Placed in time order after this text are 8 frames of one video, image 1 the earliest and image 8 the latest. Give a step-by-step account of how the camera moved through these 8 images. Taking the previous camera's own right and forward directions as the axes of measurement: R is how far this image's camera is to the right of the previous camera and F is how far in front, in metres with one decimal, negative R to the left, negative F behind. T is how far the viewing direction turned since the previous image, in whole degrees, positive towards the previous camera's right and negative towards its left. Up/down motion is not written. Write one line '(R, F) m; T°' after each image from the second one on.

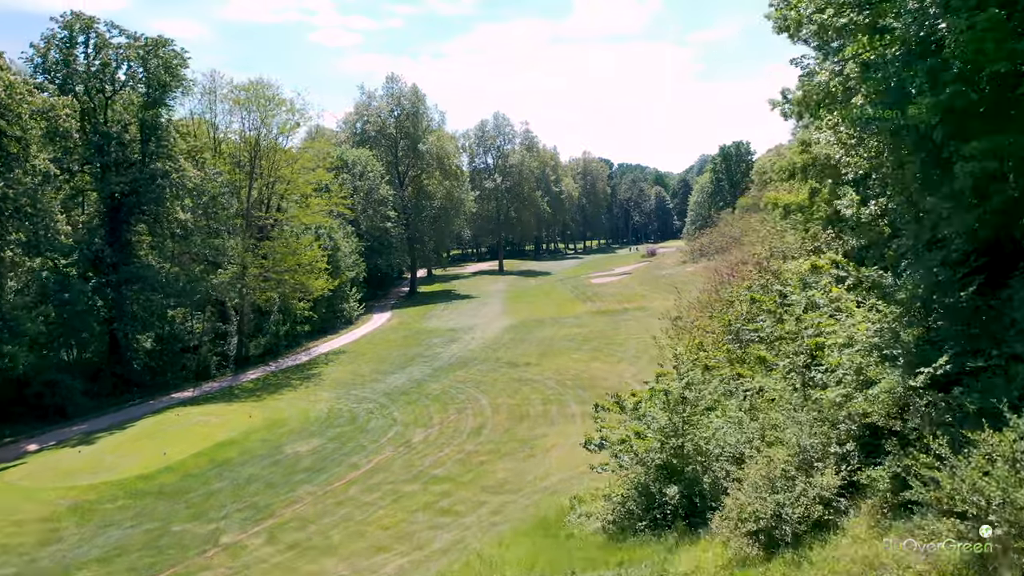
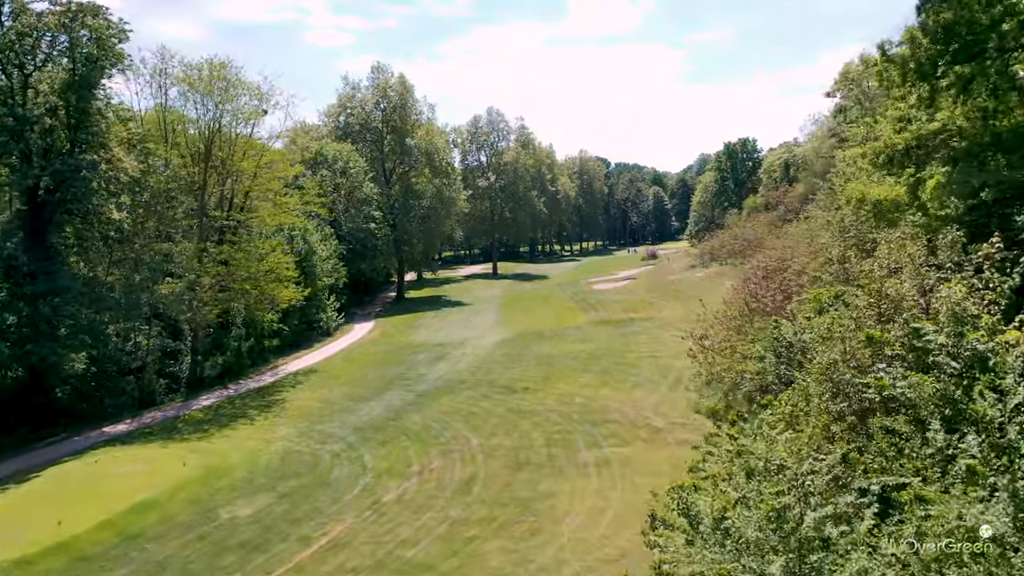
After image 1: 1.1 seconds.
(-0.1, +3.6) m; 0°
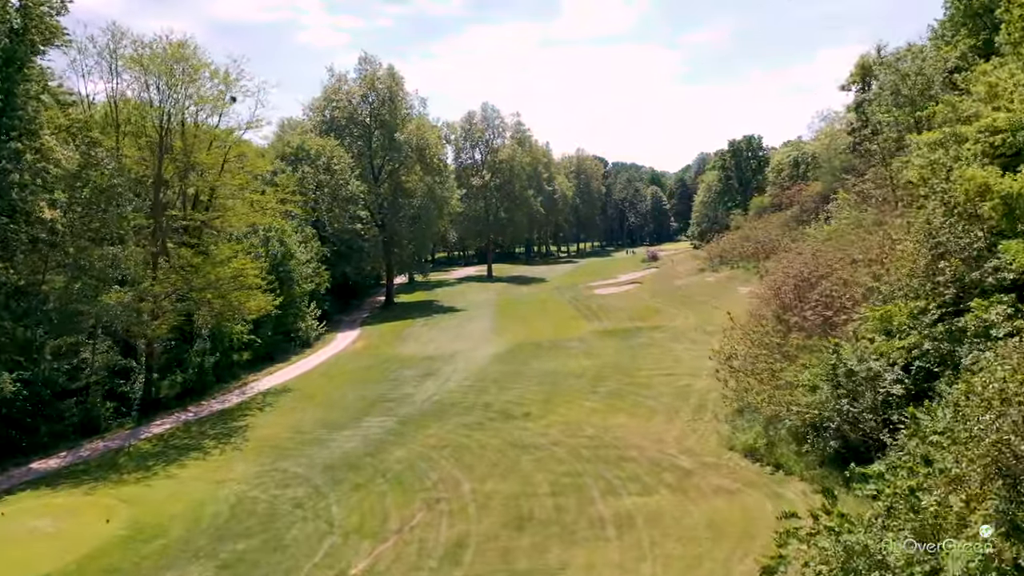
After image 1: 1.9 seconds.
(-0.1, +2.8) m; 0°
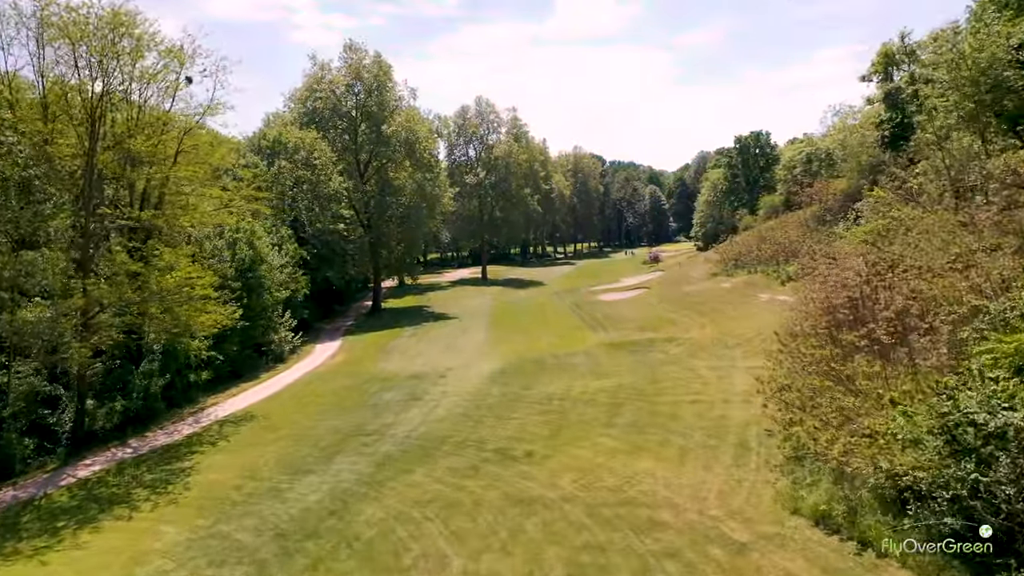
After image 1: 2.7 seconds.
(-0.1, +3.2) m; 0°
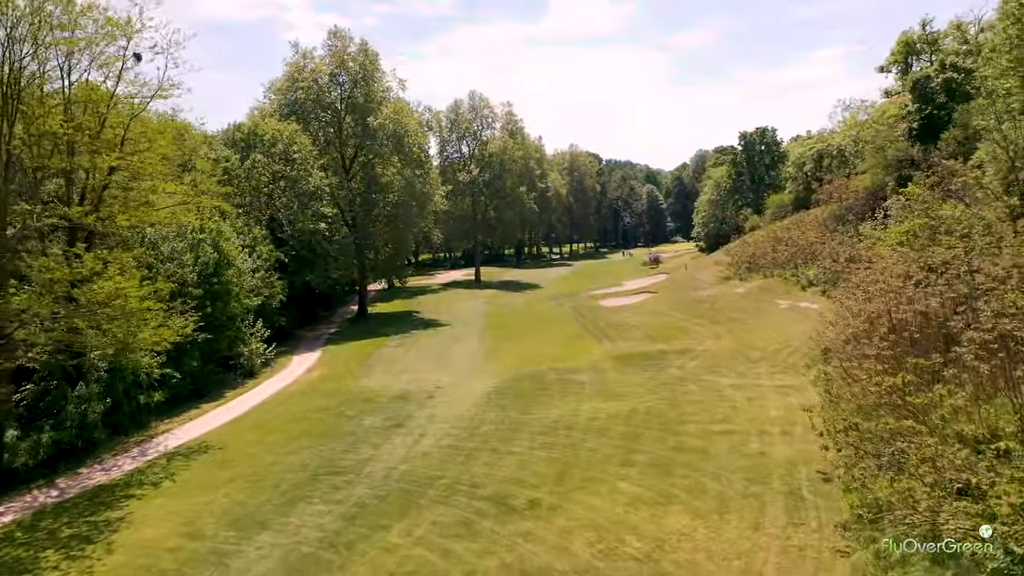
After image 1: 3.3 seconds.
(-0.1, +2.7) m; 0°
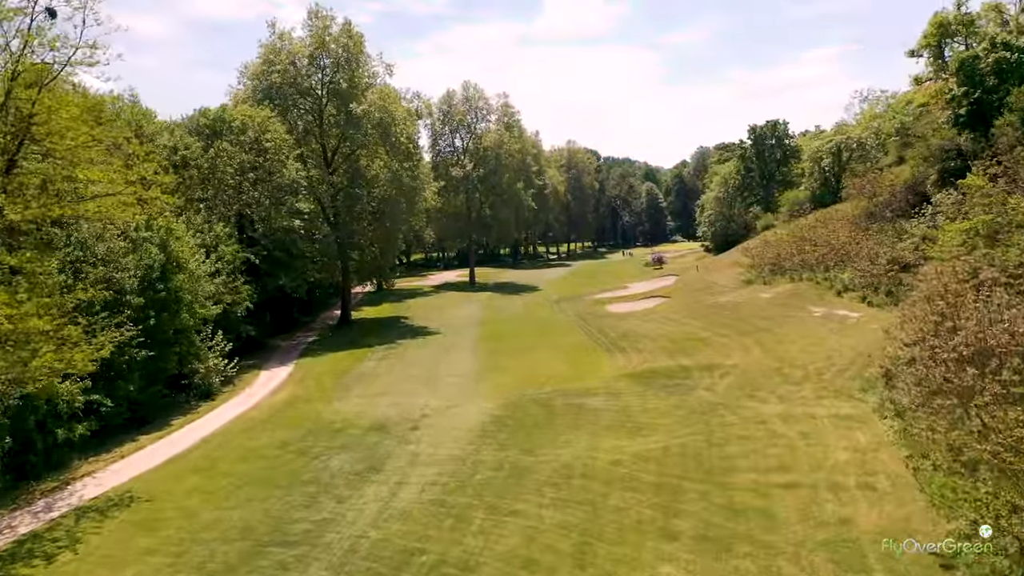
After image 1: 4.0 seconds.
(-0.1, +3.4) m; 0°
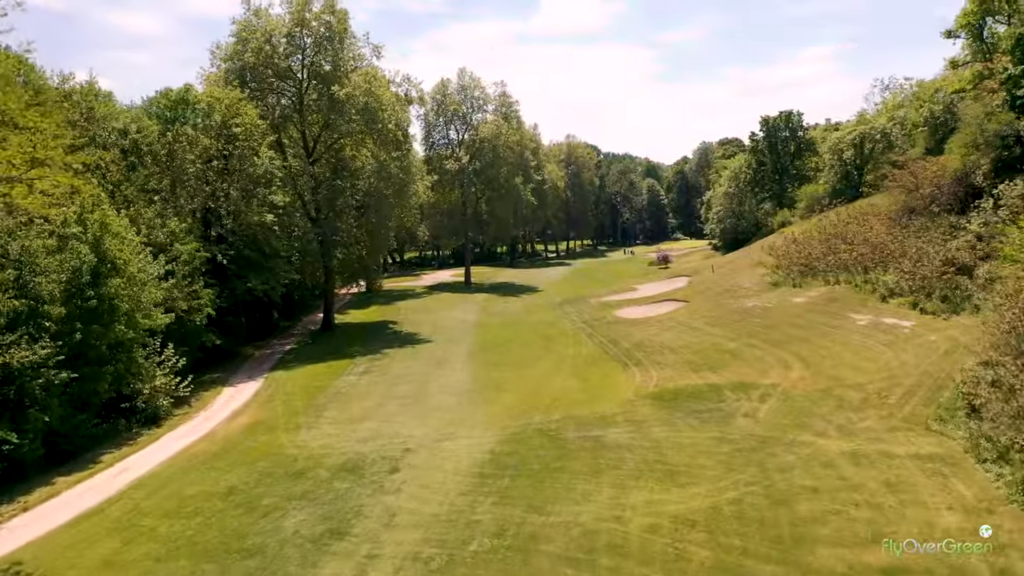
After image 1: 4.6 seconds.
(-0.1, +3.2) m; 0°
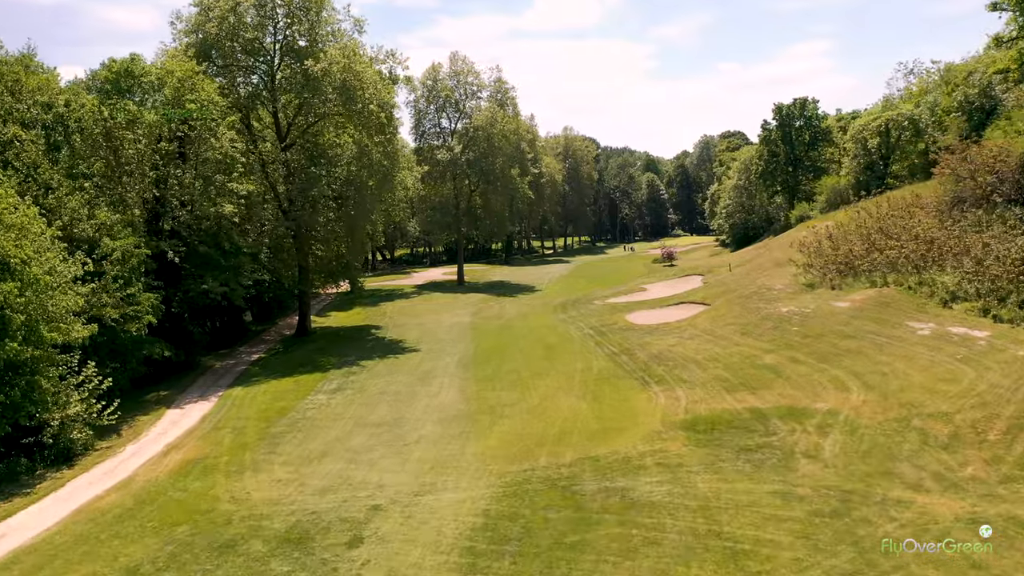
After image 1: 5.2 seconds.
(-0.1, +3.4) m; 0°
